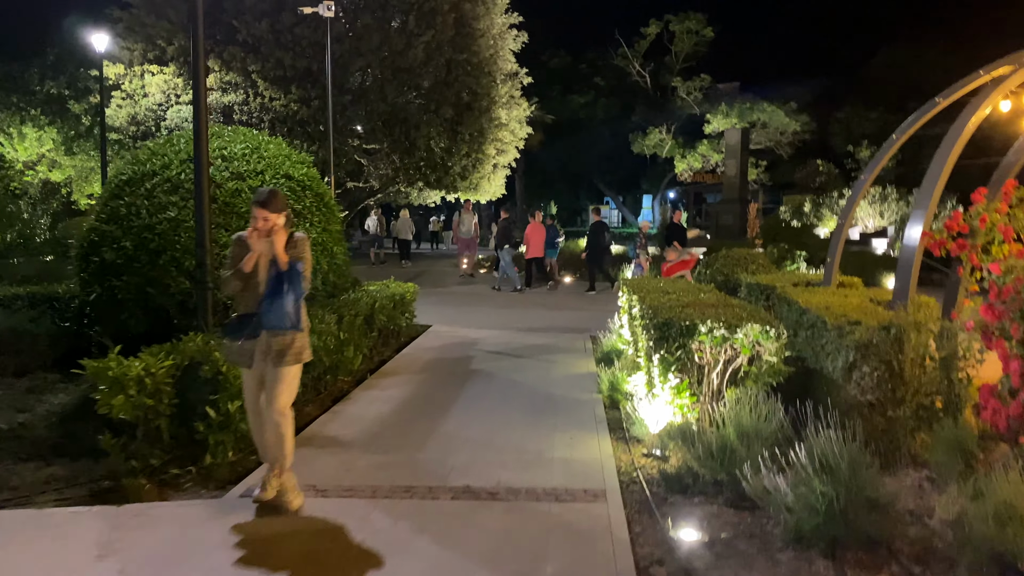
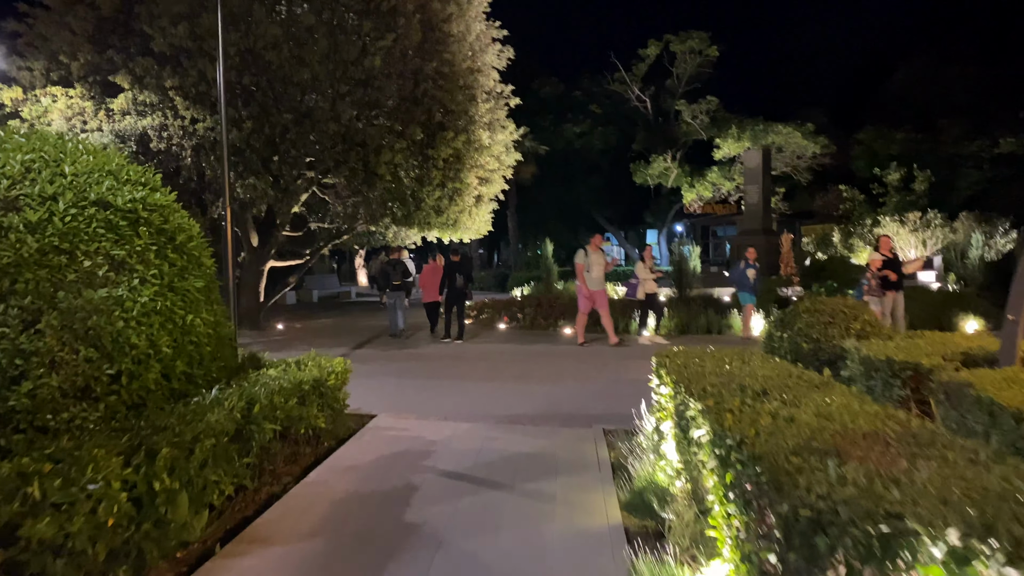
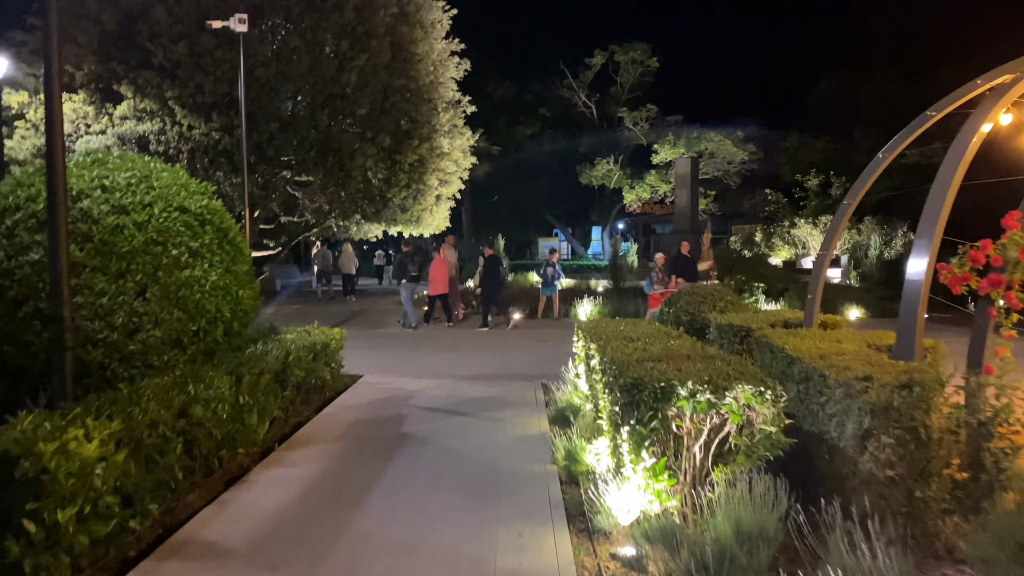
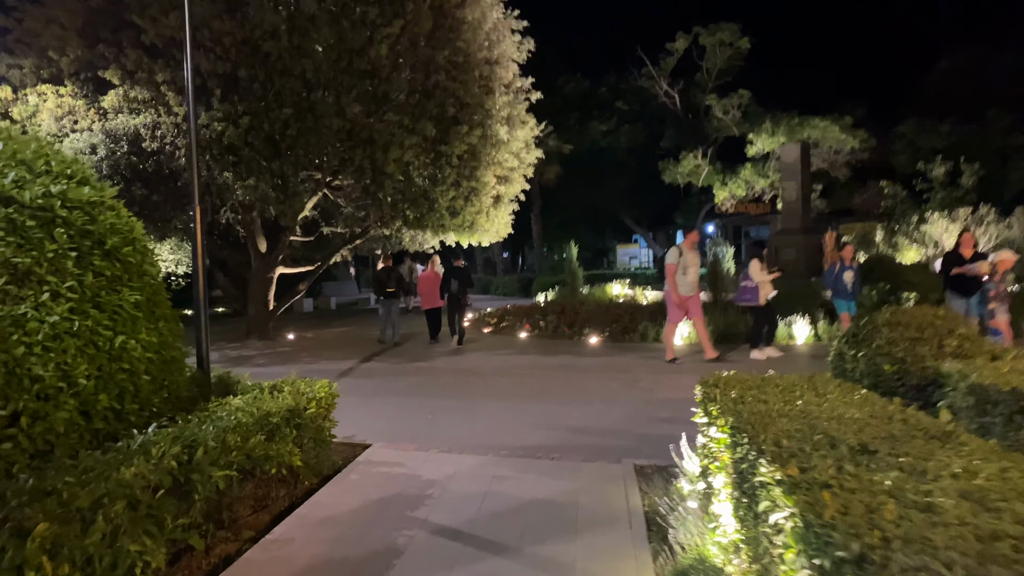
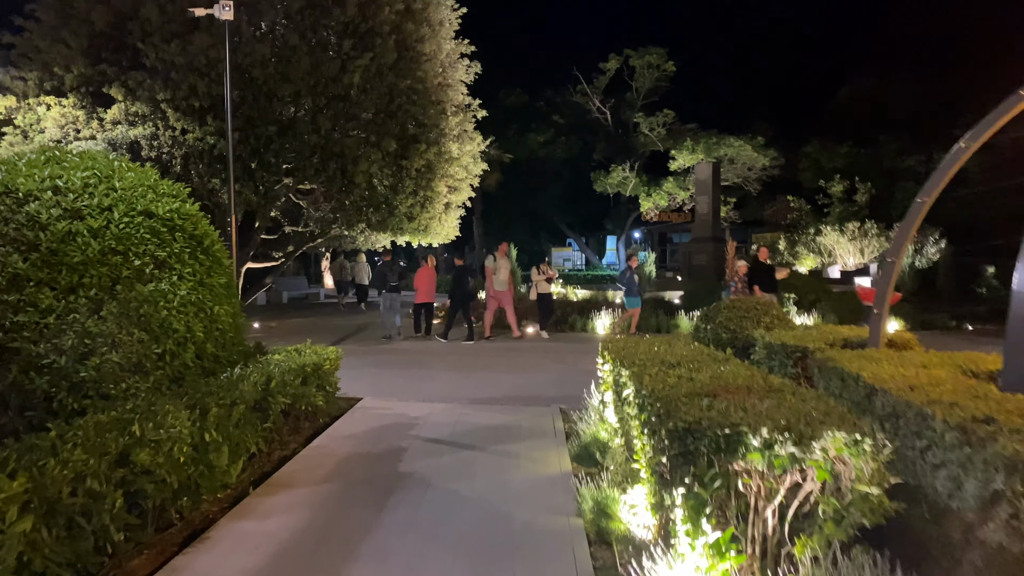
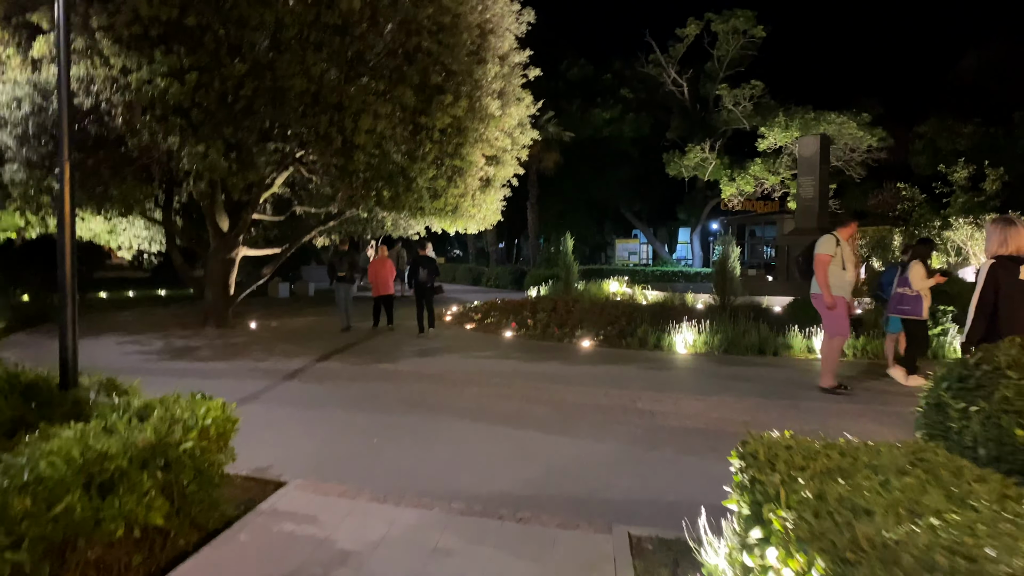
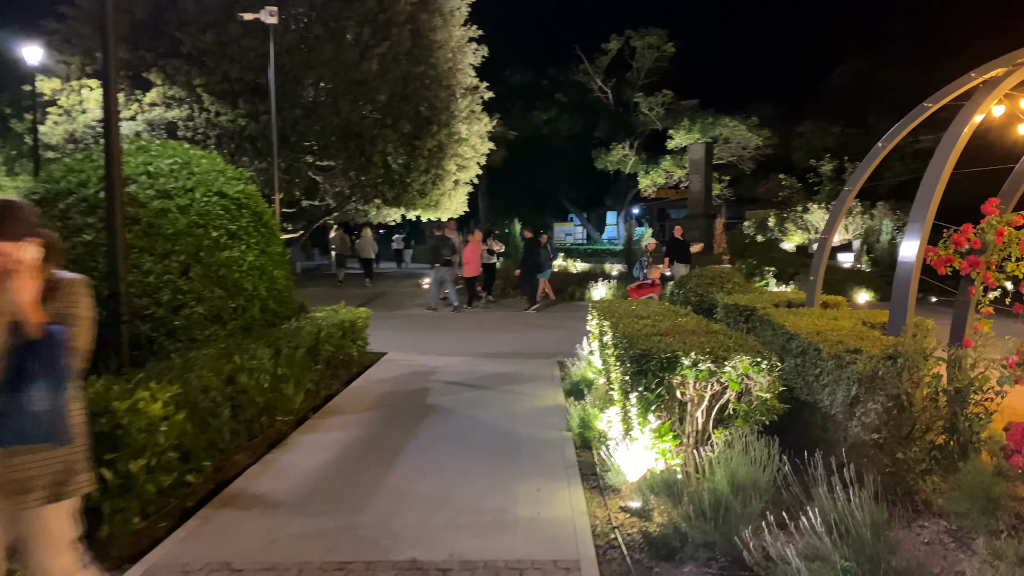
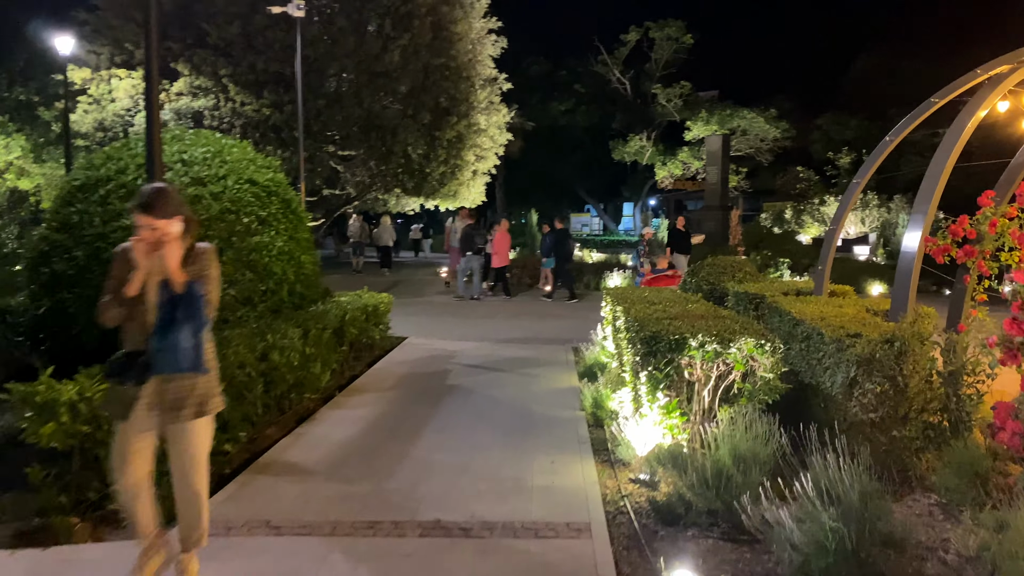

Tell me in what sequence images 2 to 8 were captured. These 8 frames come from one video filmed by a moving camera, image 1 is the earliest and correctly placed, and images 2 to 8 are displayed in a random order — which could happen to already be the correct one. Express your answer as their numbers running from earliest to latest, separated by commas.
8, 7, 3, 5, 2, 4, 6
